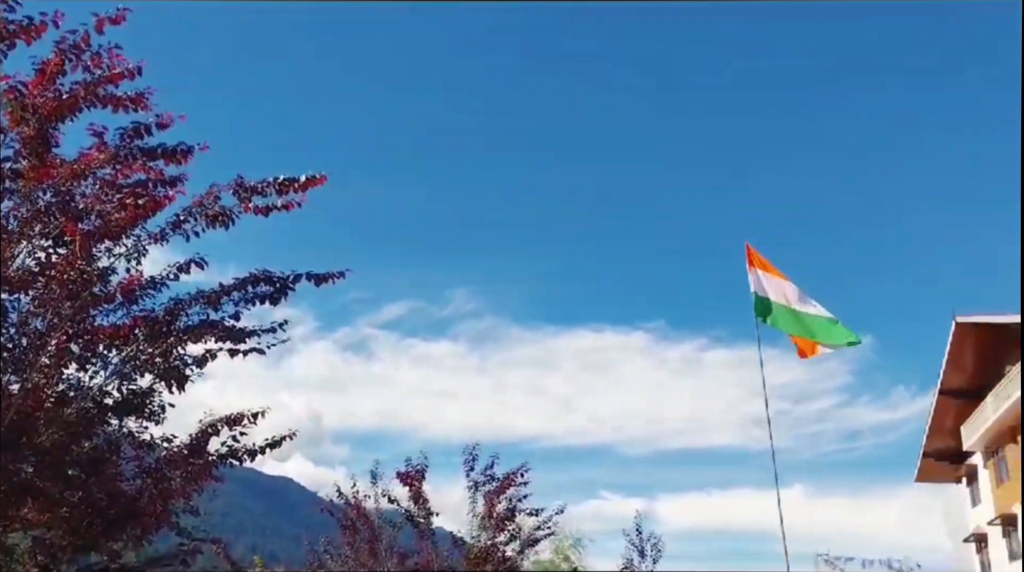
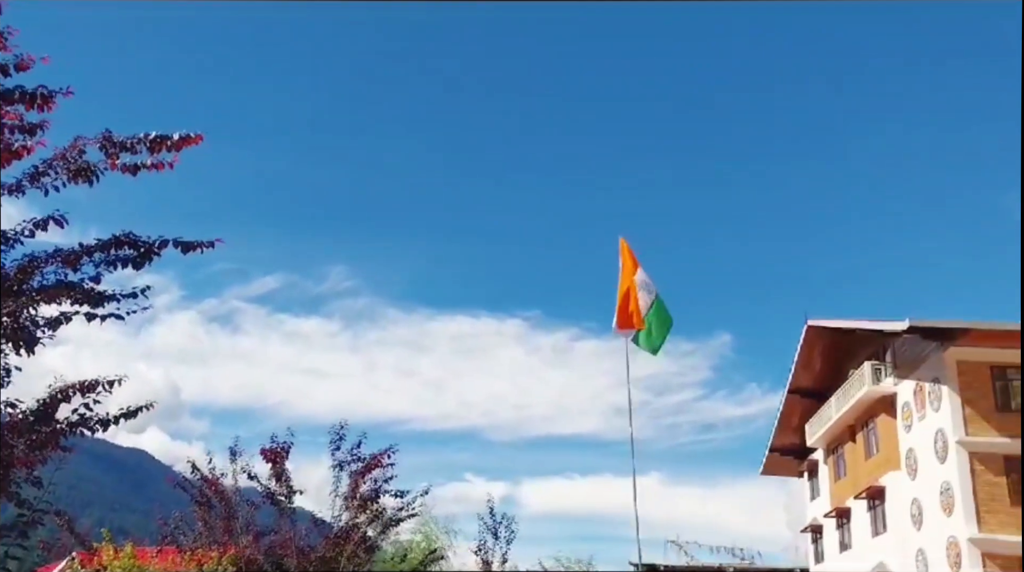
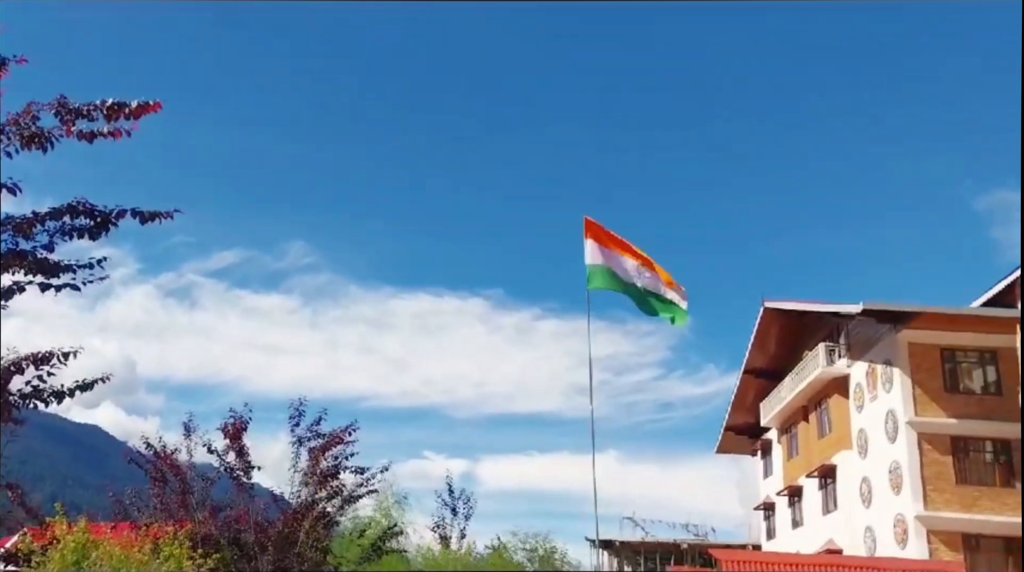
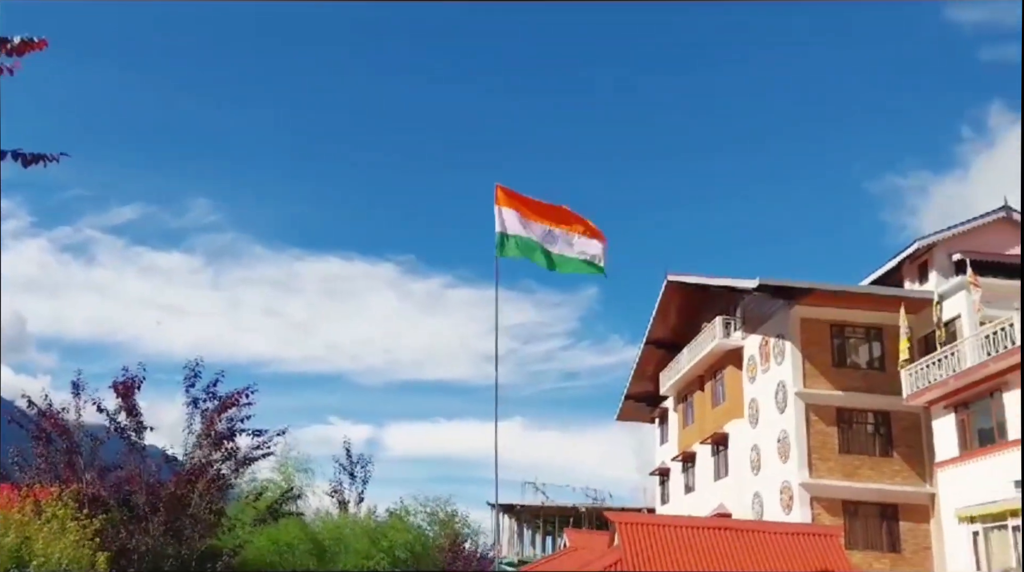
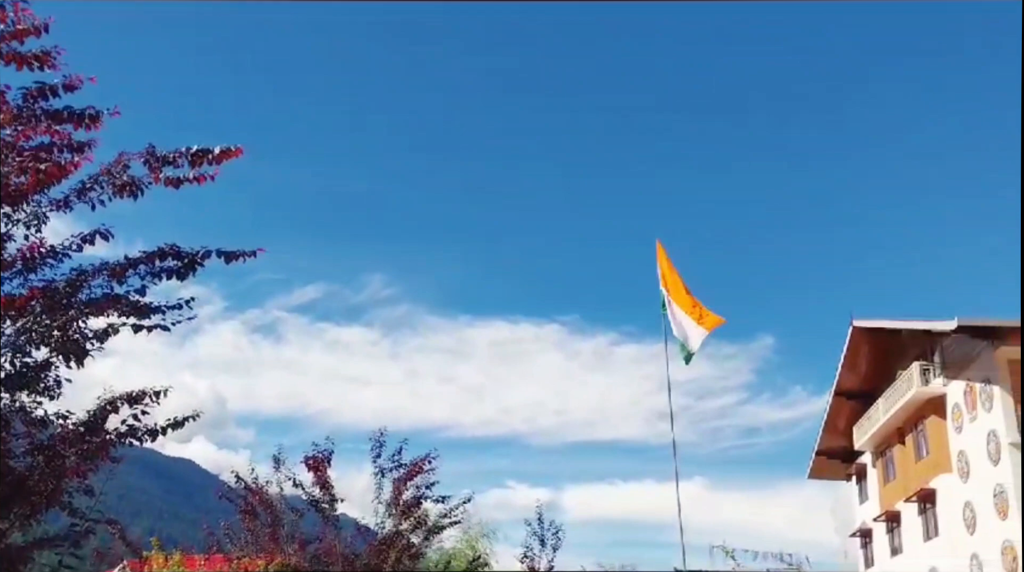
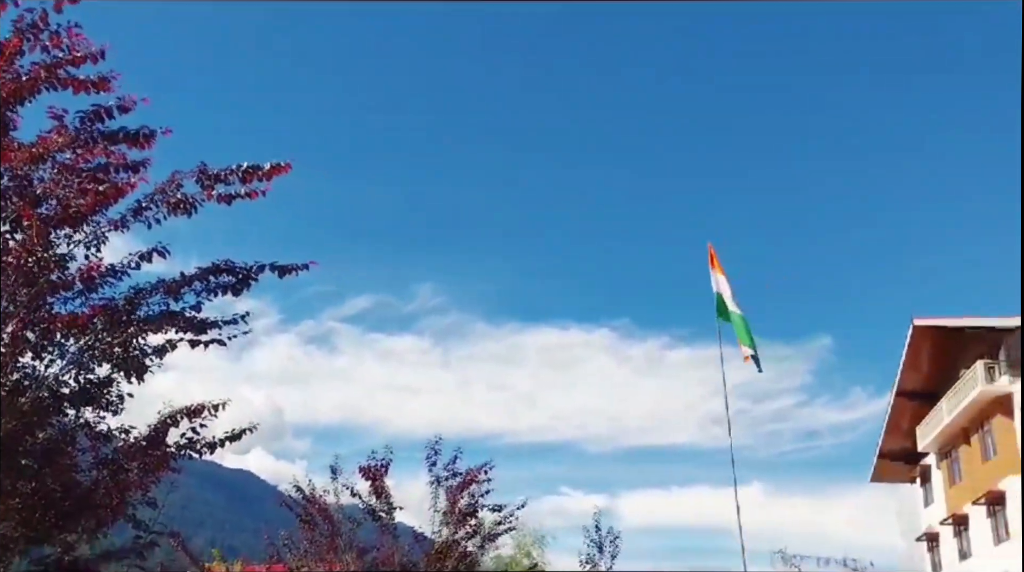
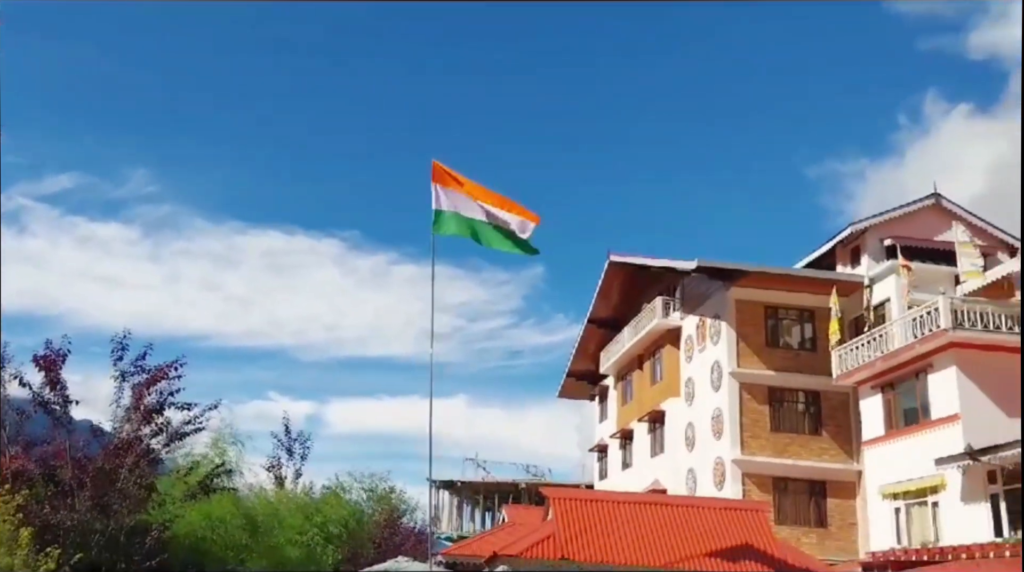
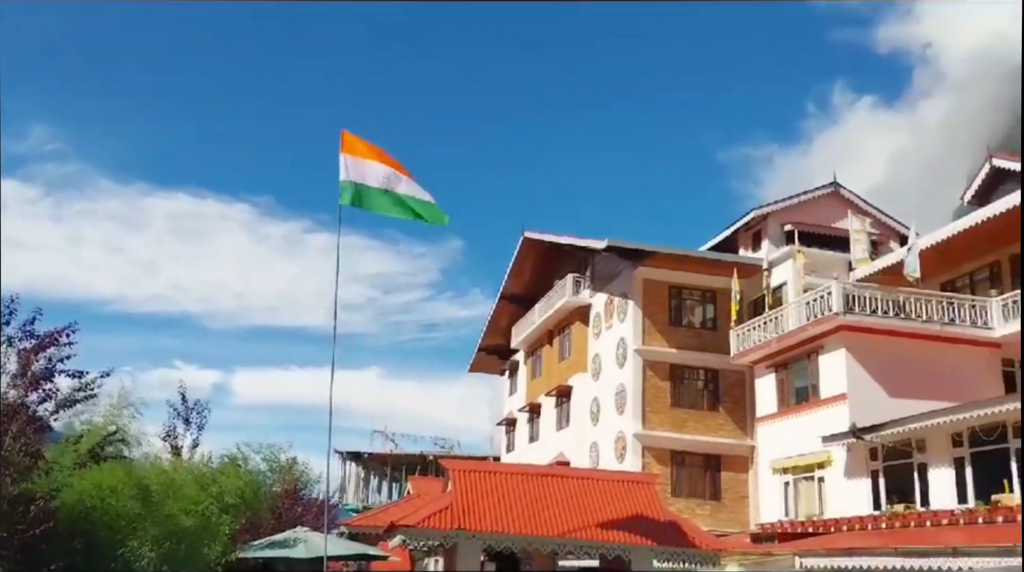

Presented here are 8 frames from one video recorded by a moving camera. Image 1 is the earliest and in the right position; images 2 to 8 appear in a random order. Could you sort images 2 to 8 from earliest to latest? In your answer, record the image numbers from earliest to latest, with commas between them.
6, 5, 2, 3, 4, 7, 8
